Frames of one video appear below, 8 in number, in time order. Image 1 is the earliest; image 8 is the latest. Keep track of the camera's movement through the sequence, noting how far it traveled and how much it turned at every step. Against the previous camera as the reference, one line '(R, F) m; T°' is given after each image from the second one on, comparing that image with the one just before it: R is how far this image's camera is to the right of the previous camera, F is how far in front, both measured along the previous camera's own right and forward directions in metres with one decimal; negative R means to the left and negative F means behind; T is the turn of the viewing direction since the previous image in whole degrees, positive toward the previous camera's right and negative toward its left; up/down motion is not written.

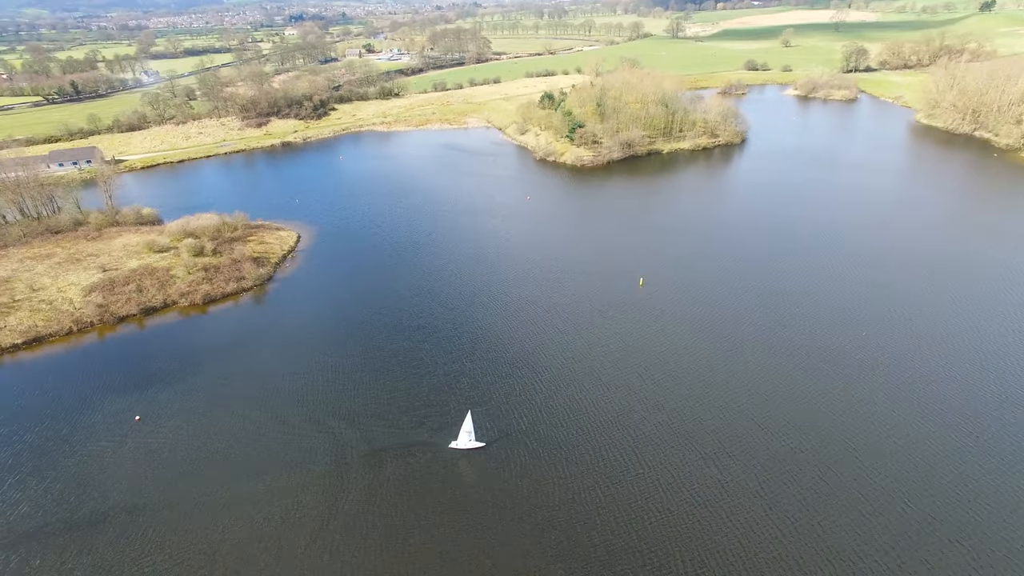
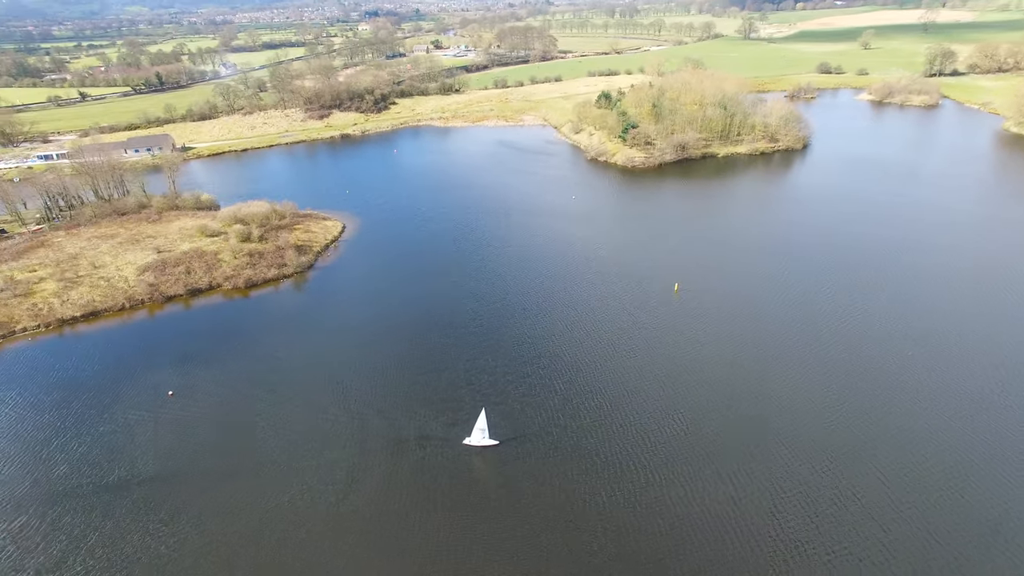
(+2.3, +0.3) m; -6°
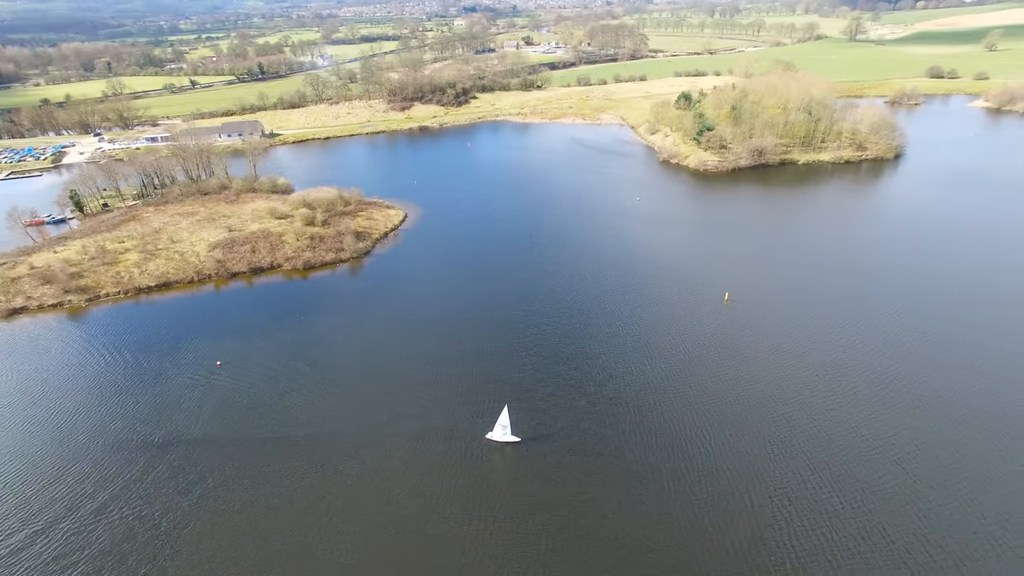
(+2.9, +0.3) m; -8°
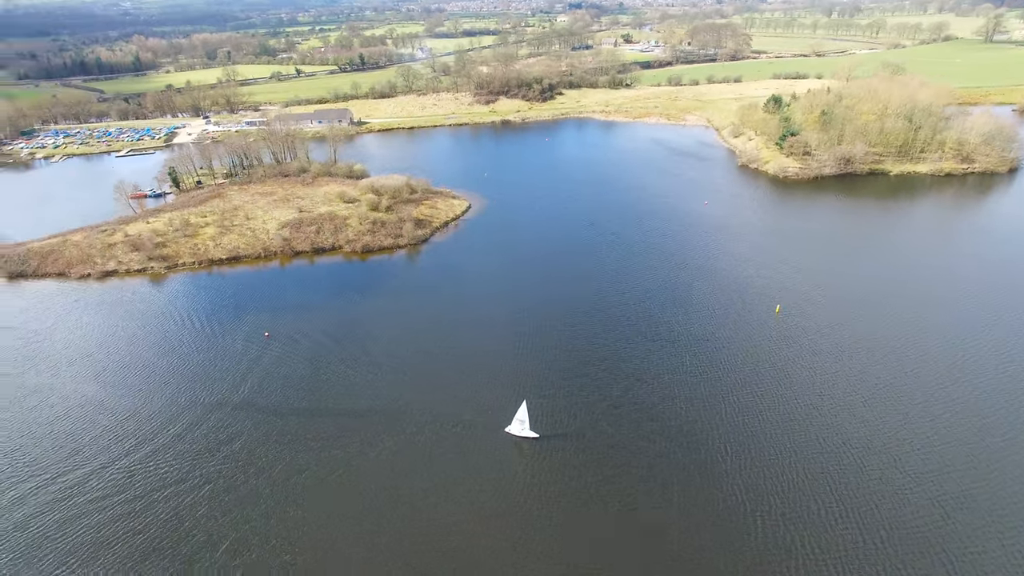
(+3.5, +0.4) m; -8°
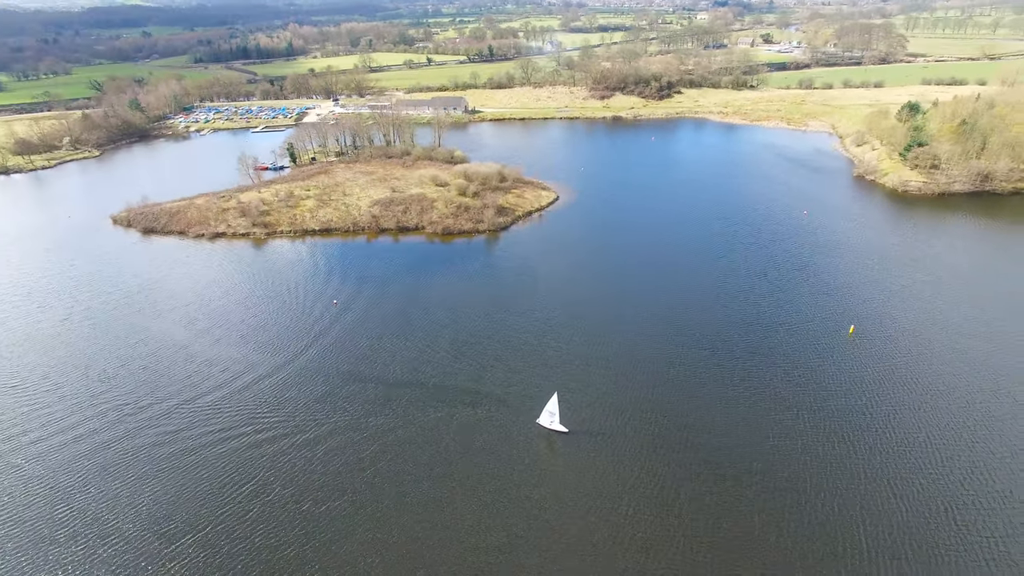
(+4.2, +0.5) m; -11°
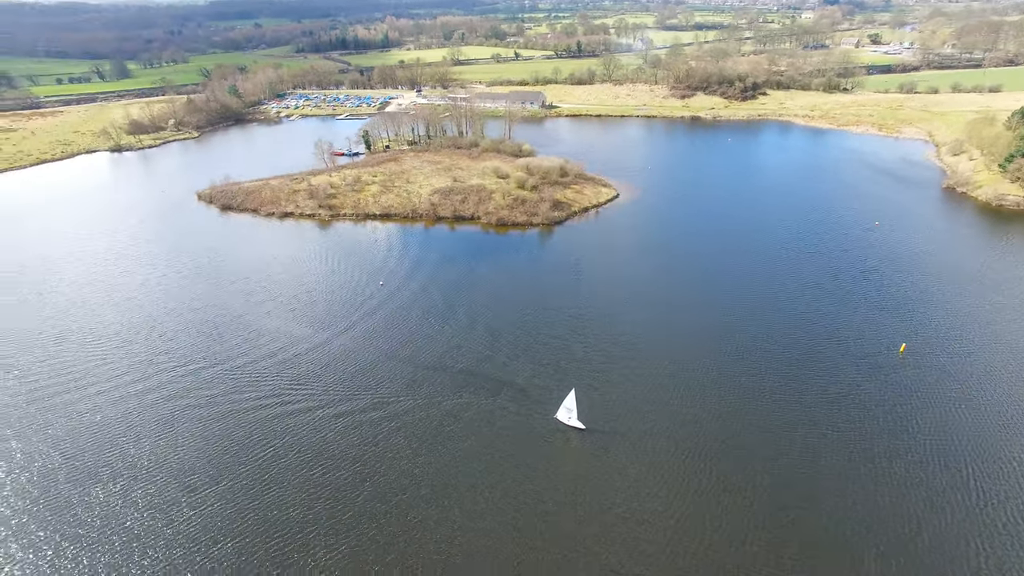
(+3.1, +0.2) m; -8°
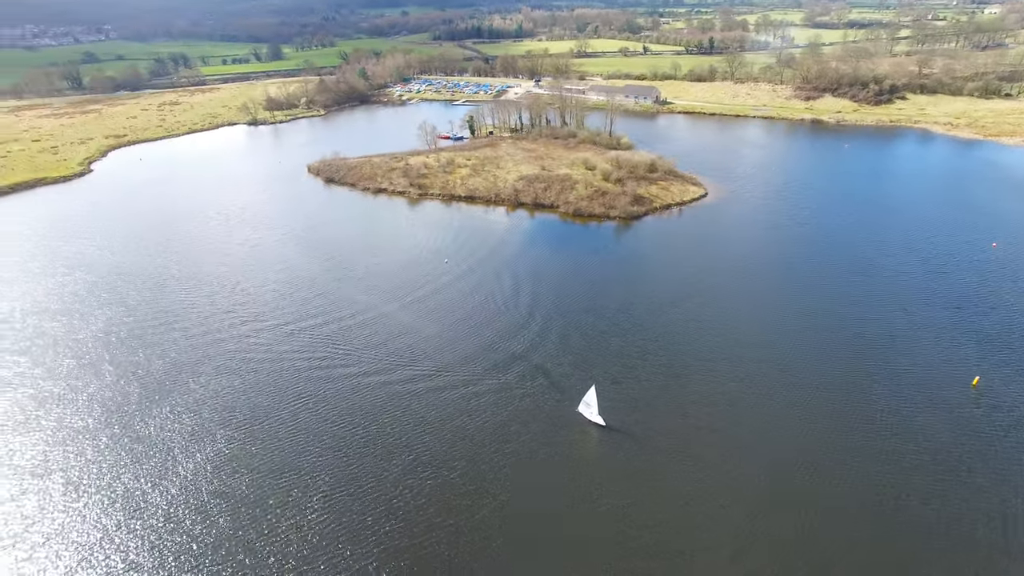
(+4.7, +0.3) m; -11°
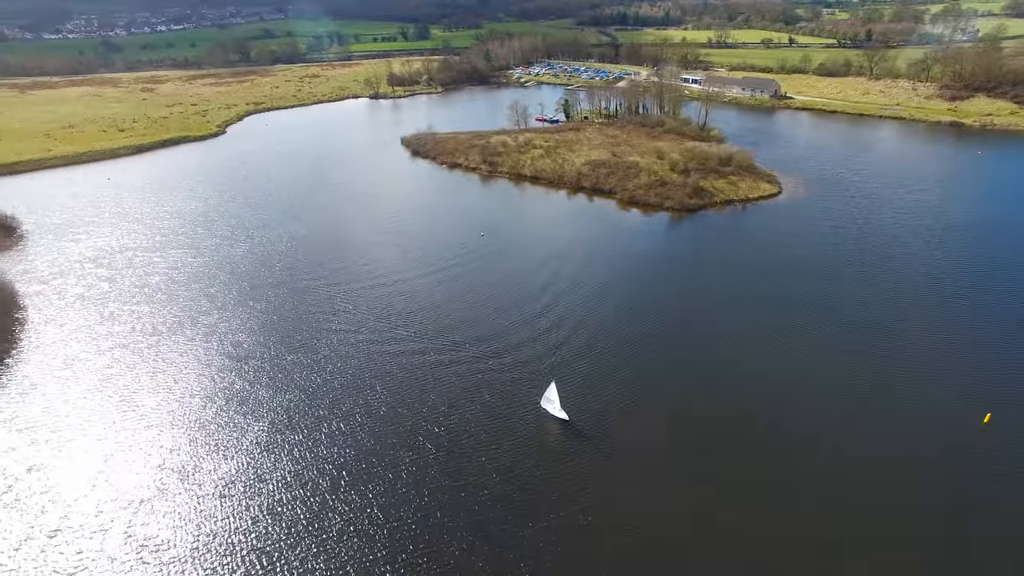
(+8.7, +1.2) m; -14°
